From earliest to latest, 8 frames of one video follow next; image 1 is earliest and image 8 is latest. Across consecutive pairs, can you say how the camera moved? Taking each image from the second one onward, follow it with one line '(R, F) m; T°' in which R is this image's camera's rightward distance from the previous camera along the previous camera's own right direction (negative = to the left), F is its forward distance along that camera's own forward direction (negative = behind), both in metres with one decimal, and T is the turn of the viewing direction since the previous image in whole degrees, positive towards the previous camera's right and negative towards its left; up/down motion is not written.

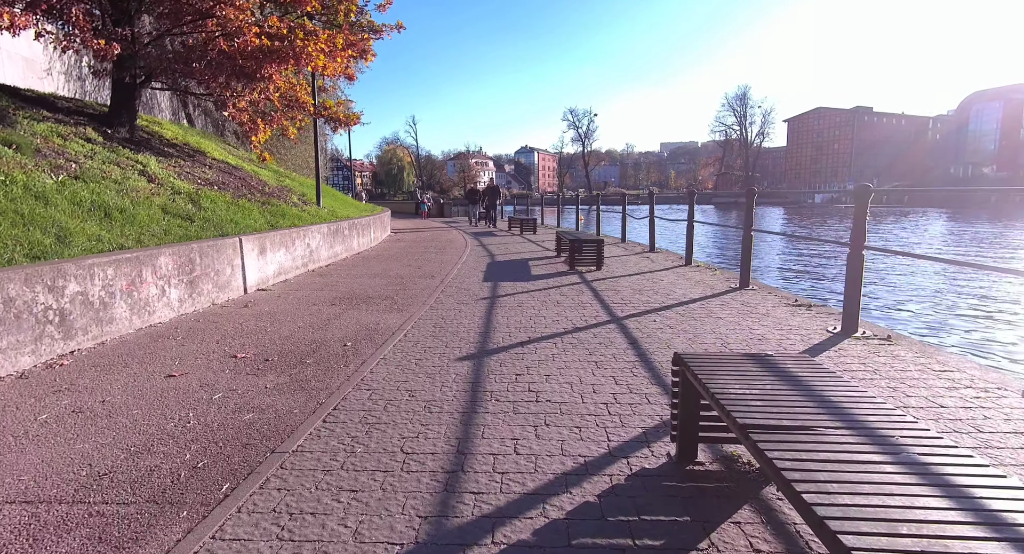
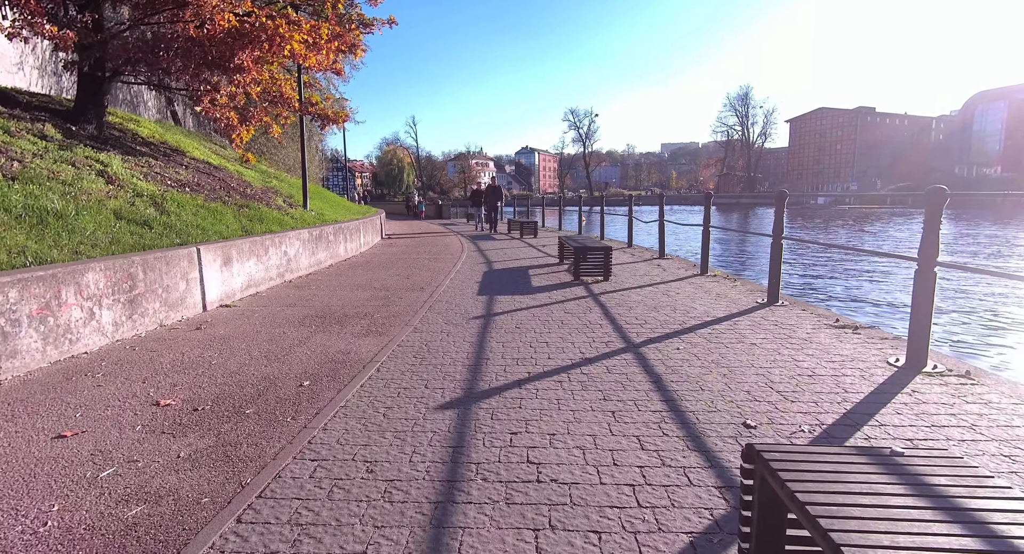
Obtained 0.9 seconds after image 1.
(0.0, +1.0) m; 0°
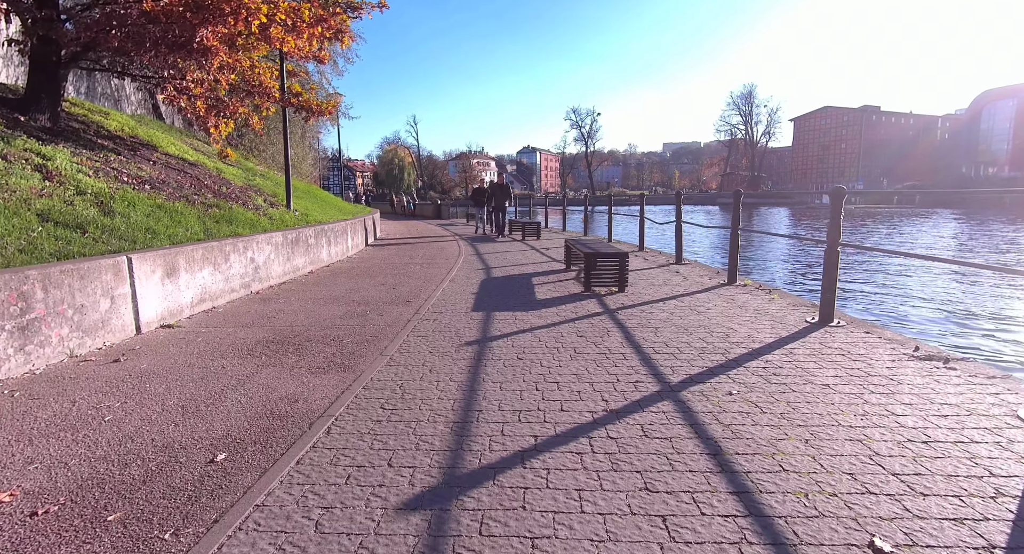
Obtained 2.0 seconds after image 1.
(0.0, +1.2) m; 0°
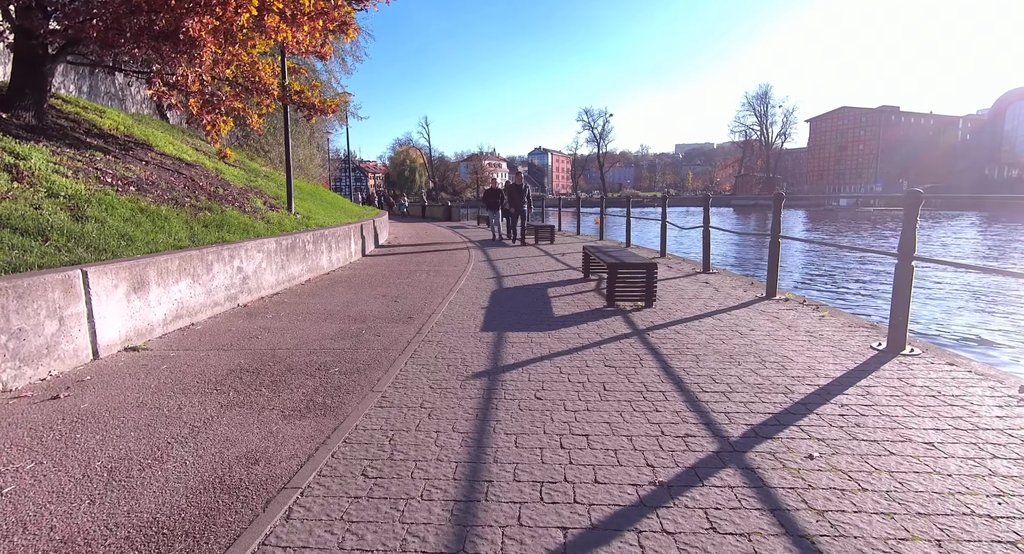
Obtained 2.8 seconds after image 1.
(0.0, +0.8) m; -1°
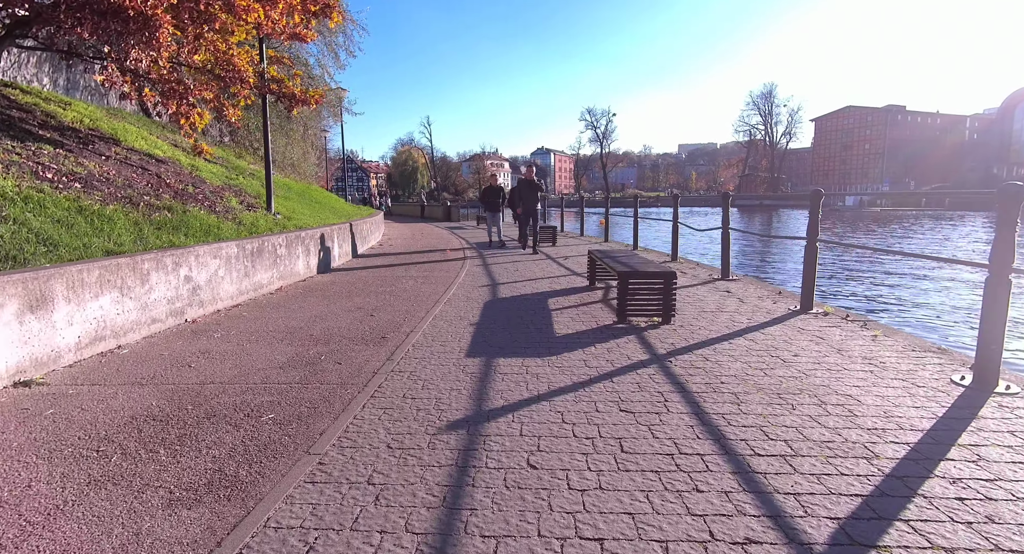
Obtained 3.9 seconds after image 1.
(+0.1, +1.1) m; 0°
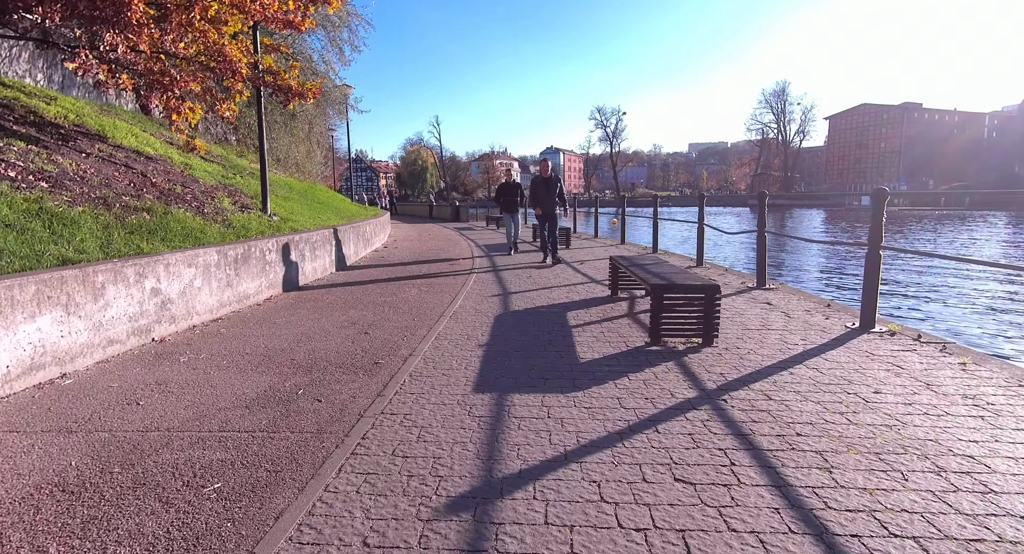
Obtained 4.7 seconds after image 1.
(-0.1, +0.9) m; -1°
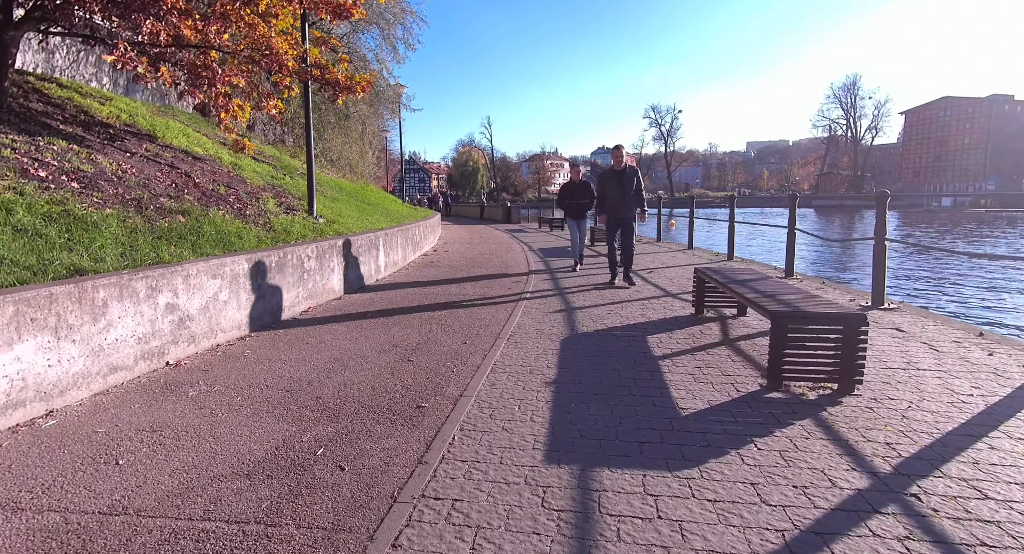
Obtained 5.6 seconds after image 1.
(-0.2, +1.0) m; -5°
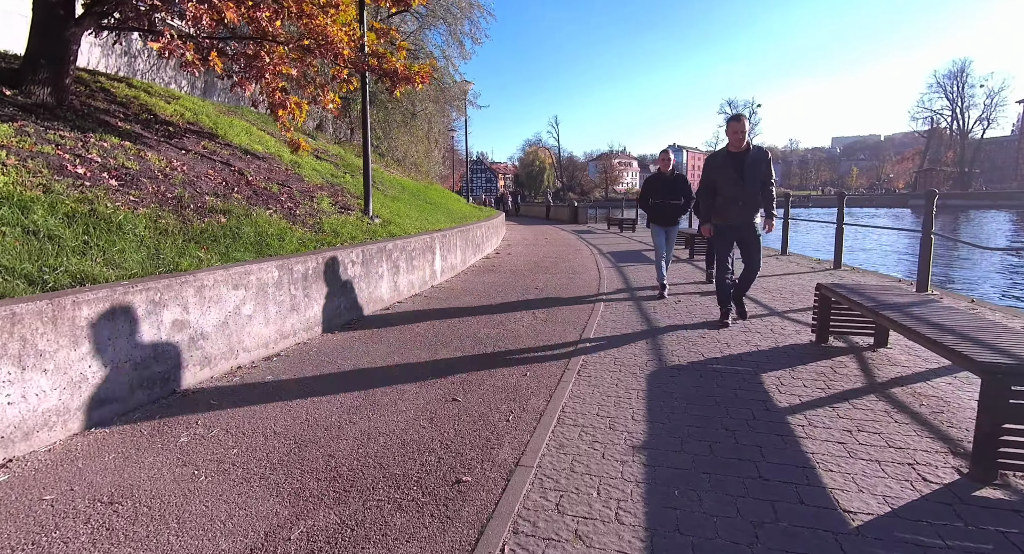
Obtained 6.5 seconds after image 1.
(0.0, +1.1) m; -7°
